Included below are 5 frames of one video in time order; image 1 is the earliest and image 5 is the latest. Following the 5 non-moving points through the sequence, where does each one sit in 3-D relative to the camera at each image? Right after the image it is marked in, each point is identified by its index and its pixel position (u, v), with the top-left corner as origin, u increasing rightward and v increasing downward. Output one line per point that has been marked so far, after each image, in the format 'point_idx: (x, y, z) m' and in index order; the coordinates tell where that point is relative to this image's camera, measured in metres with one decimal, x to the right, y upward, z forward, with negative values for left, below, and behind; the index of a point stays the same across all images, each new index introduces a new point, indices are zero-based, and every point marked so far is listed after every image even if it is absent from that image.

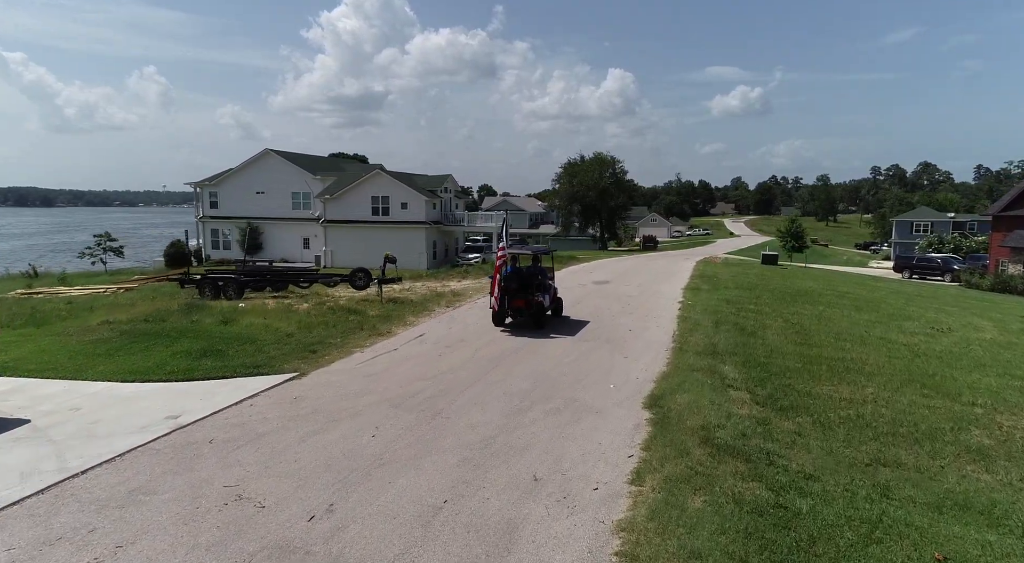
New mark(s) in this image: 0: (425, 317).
0: (-2.0, -0.8, +14.2) m
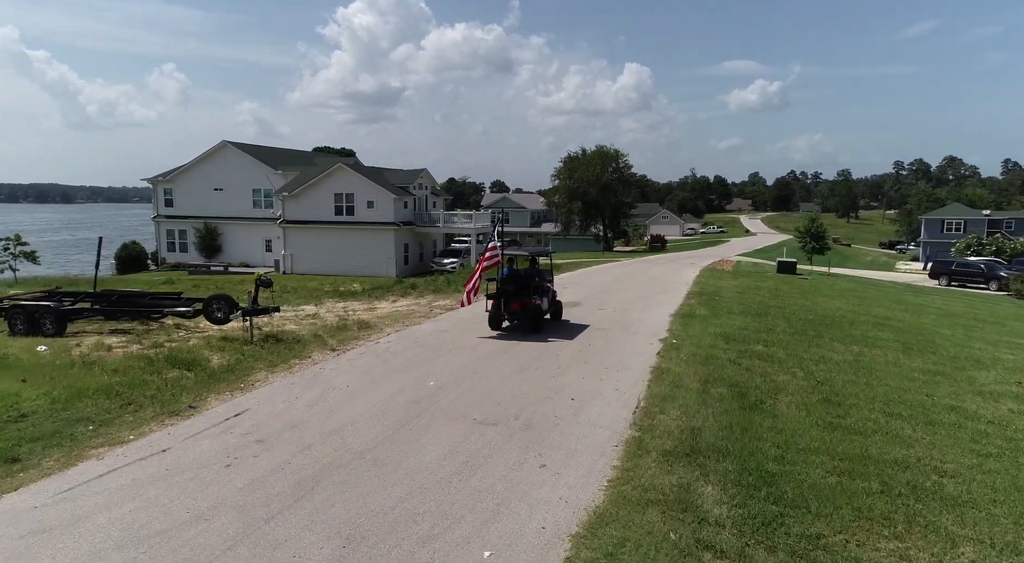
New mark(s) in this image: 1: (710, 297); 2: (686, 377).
0: (-3.6, -1.4, +9.8) m
1: (+5.8, -0.5, +18.8) m
2: (+2.8, -1.5, +10.1) m
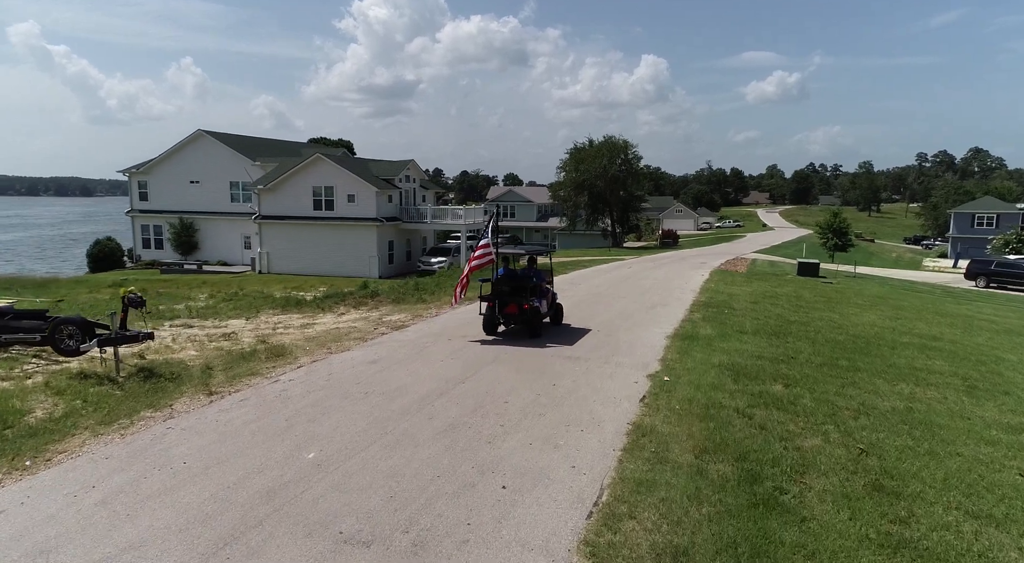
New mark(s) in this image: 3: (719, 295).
0: (-4.5, -1.7, +7.1) m
1: (+5.1, -0.7, +15.8) m
2: (+1.9, -1.8, +7.2) m
3: (+6.1, -0.4, +18.6) m
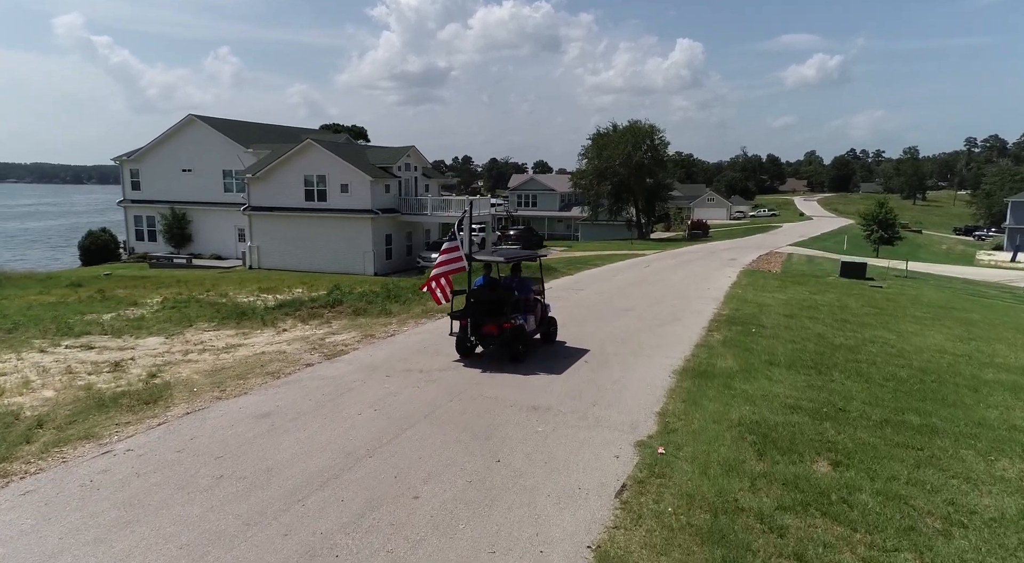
0: (-5.3, -2.1, +4.6) m
1: (+4.7, -0.9, +12.8) m
2: (+1.0, -2.2, +4.4) m
3: (+5.8, -0.6, +15.6) m
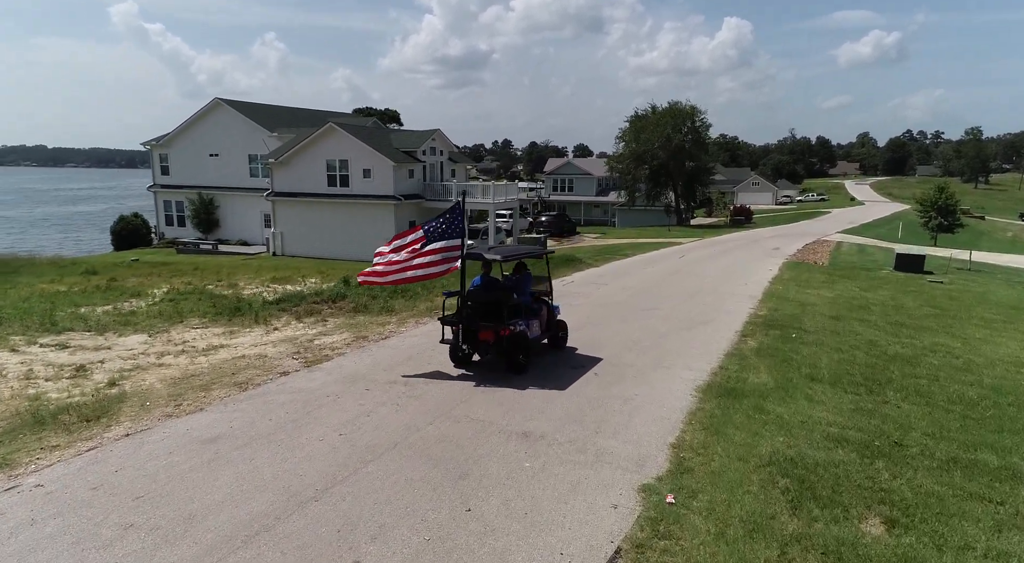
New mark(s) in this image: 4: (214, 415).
0: (-5.7, -2.1, +3.8) m
1: (+4.9, -0.9, +11.3) m
2: (+0.6, -2.4, +3.2) m
3: (+6.1, -0.5, +14.0) m
4: (-3.4, -1.5, +7.4) m
